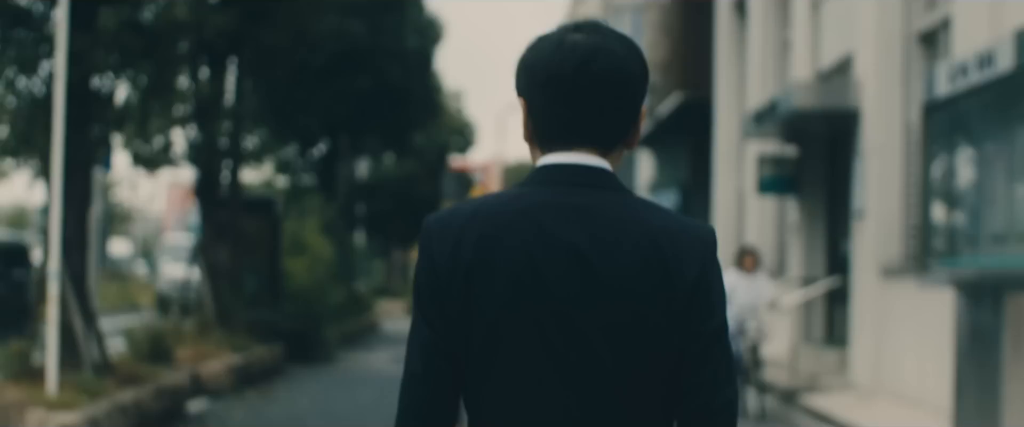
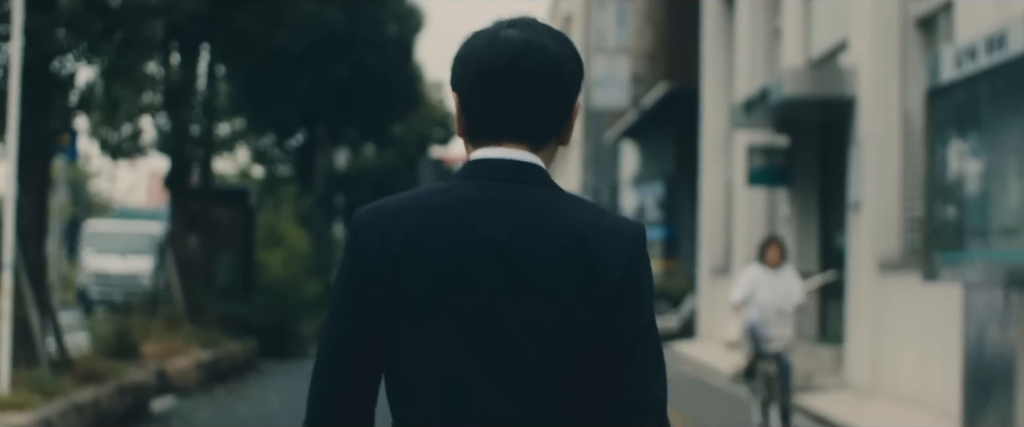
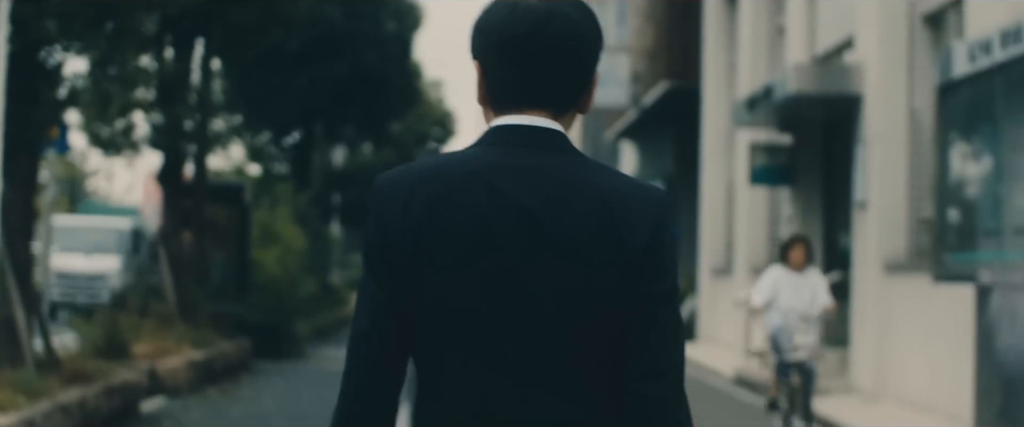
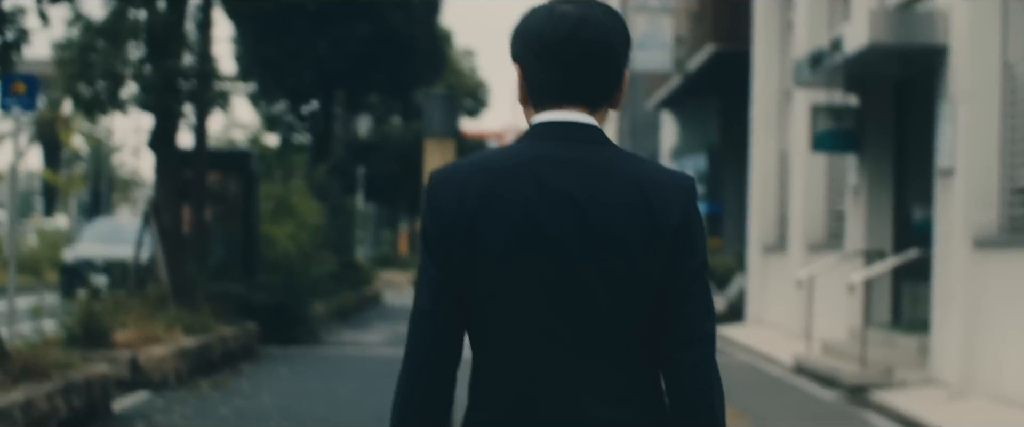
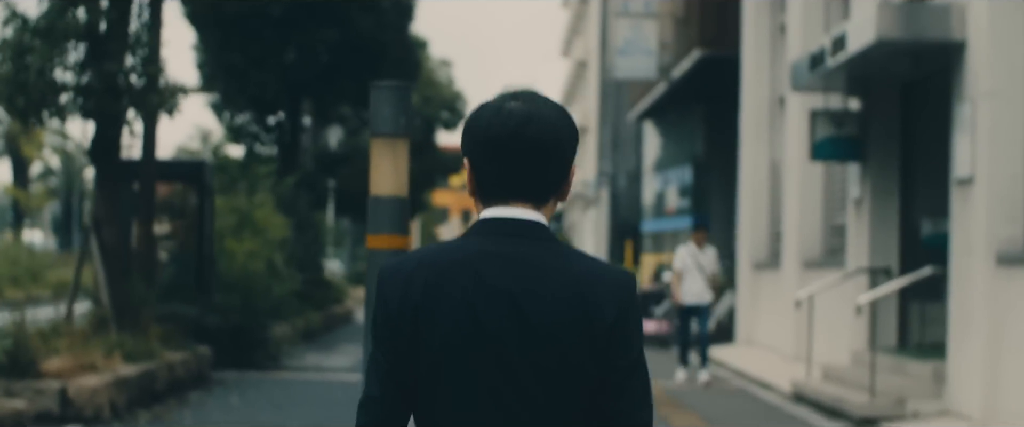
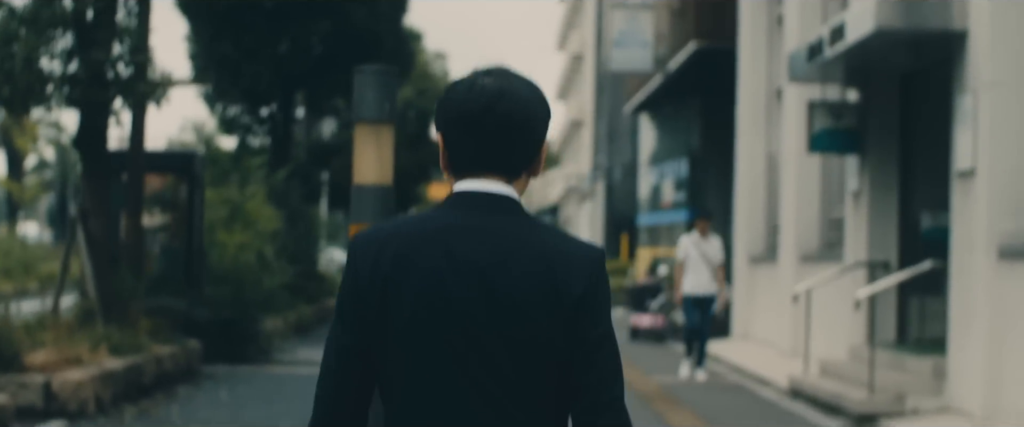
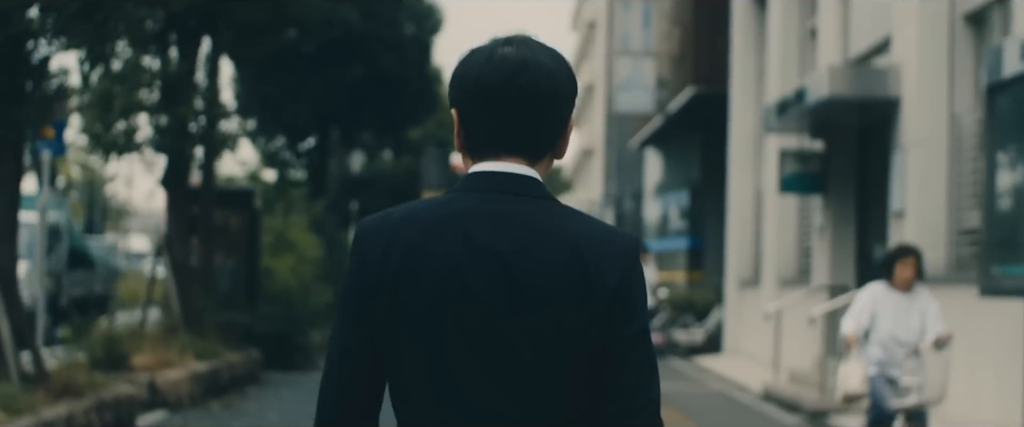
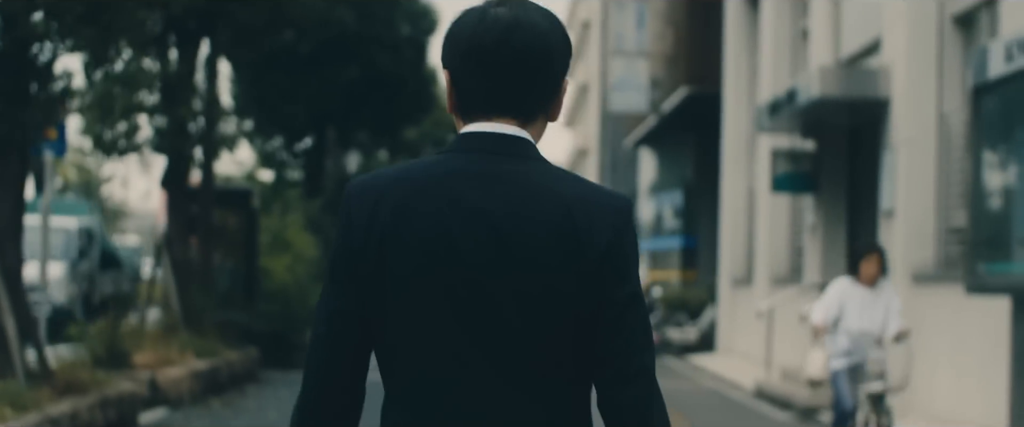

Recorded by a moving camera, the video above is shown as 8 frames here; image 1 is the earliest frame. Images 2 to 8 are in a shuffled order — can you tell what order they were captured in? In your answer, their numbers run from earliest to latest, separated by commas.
2, 3, 8, 7, 4, 5, 6
